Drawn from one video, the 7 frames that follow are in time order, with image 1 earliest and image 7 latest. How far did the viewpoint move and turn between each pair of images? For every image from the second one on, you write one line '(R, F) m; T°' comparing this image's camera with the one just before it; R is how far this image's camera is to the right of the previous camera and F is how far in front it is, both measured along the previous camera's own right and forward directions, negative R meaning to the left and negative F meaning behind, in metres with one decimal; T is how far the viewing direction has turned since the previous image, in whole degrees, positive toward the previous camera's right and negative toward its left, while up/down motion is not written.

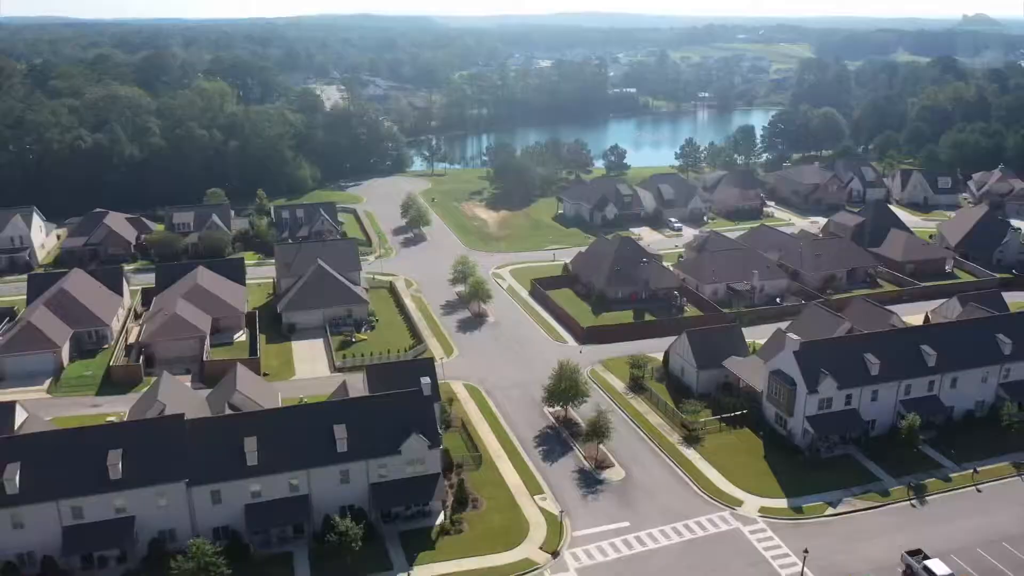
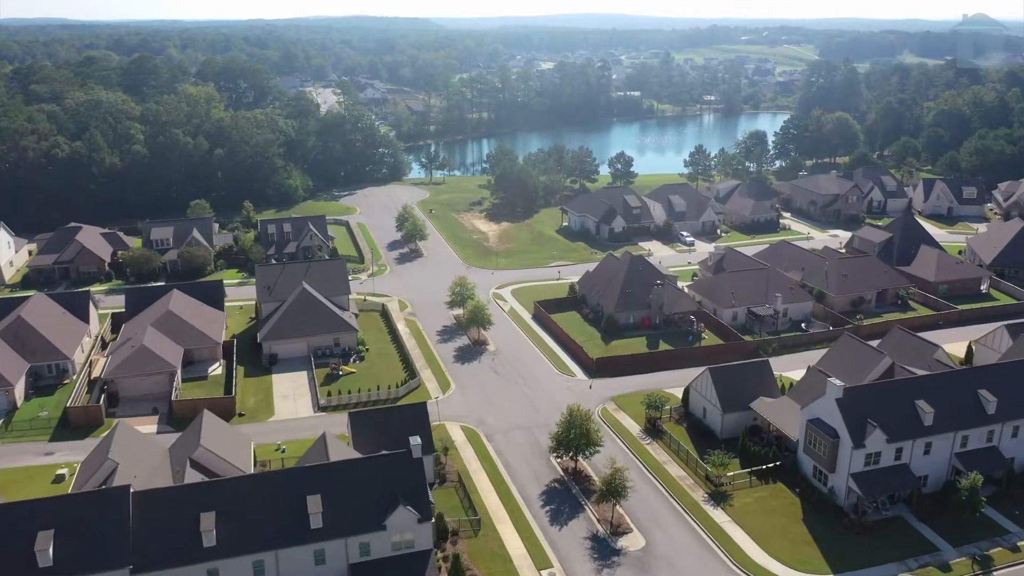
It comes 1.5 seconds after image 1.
(-0.1, +5.2) m; 0°
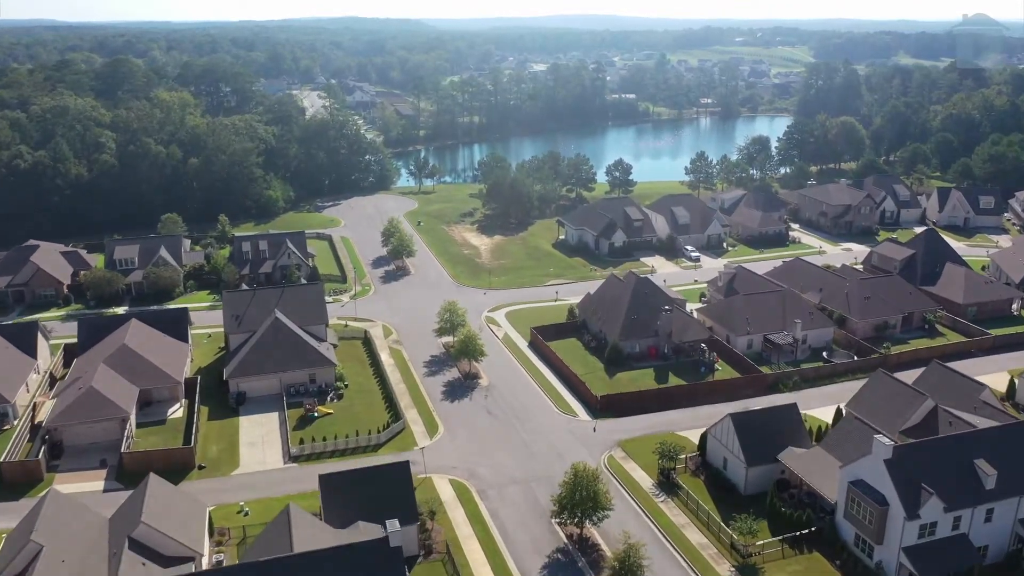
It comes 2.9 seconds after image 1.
(-0.1, +5.3) m; +1°
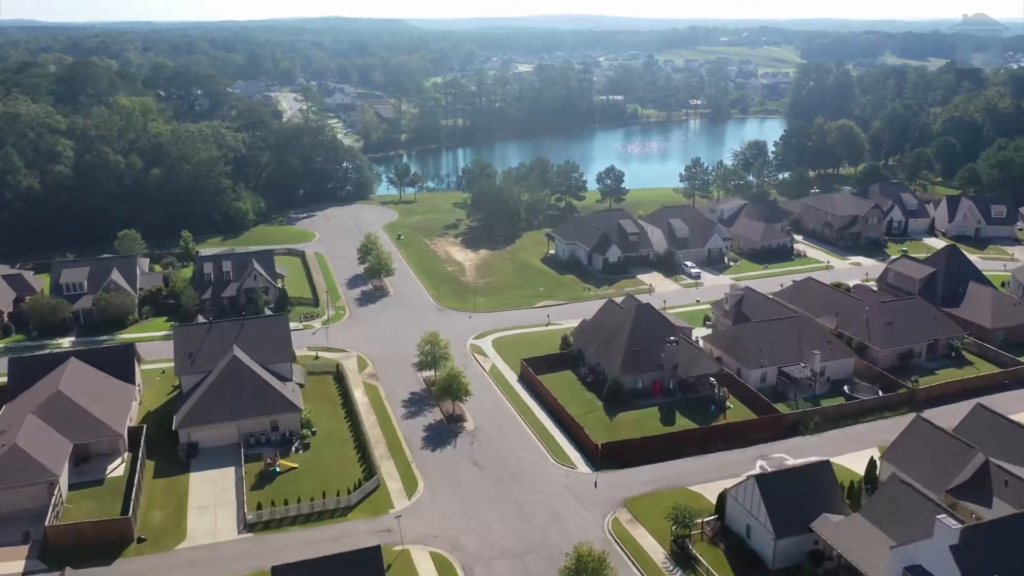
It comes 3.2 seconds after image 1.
(-0.2, +5.6) m; +1°
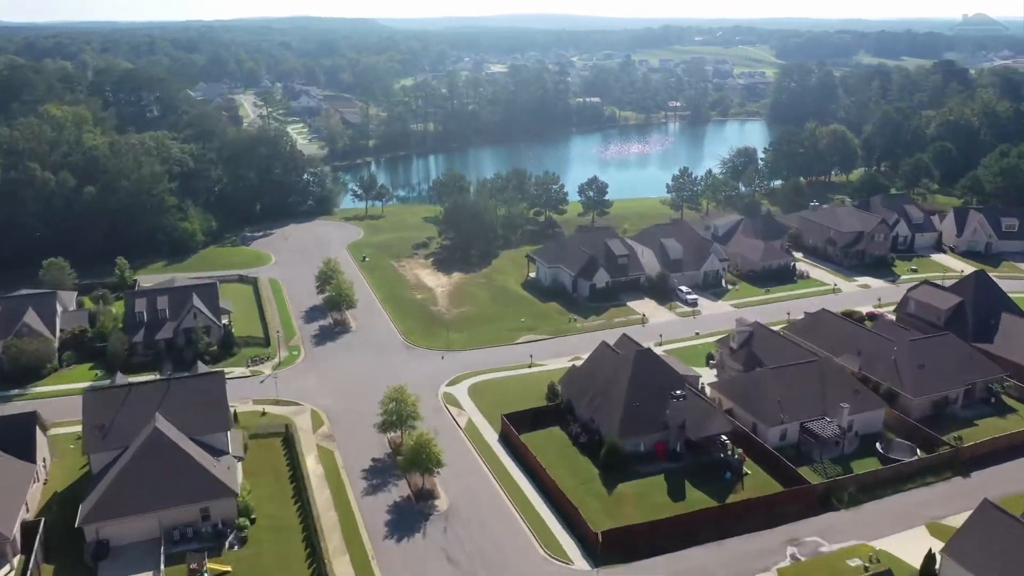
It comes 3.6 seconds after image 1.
(-0.2, +7.4) m; +2°
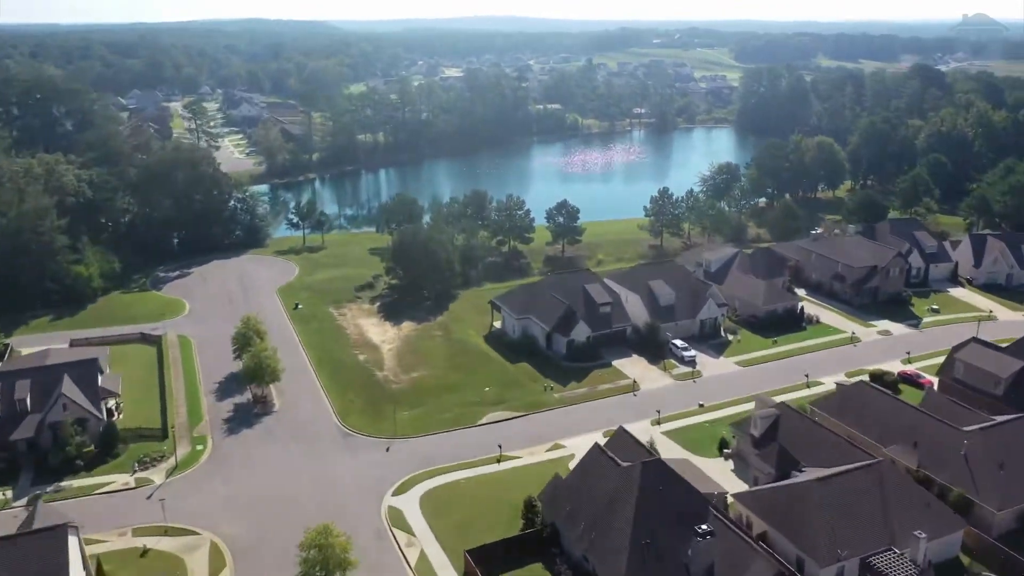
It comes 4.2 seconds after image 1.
(-0.2, +11.4) m; +3°
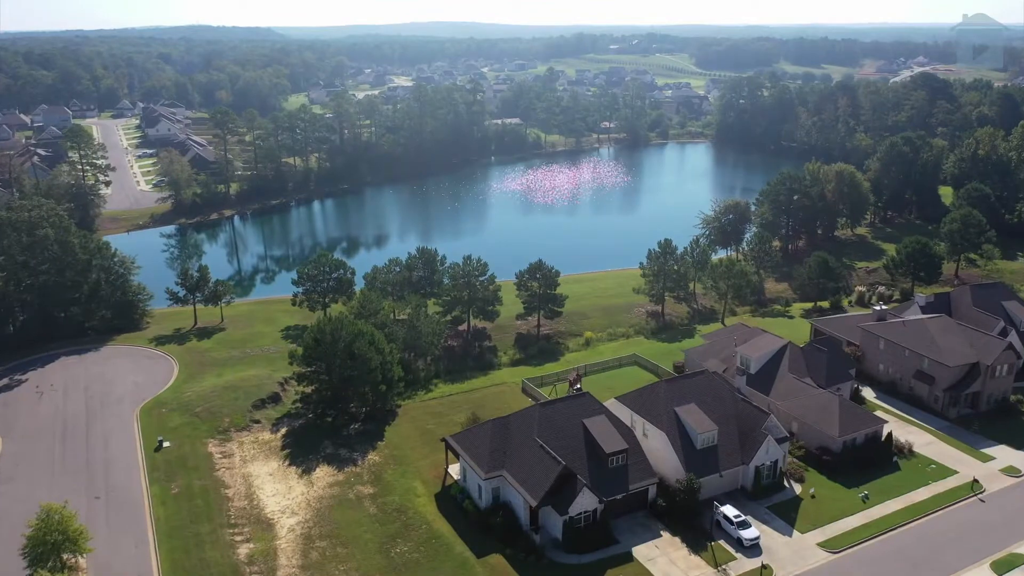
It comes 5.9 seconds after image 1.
(-0.2, +19.6) m; +3°
